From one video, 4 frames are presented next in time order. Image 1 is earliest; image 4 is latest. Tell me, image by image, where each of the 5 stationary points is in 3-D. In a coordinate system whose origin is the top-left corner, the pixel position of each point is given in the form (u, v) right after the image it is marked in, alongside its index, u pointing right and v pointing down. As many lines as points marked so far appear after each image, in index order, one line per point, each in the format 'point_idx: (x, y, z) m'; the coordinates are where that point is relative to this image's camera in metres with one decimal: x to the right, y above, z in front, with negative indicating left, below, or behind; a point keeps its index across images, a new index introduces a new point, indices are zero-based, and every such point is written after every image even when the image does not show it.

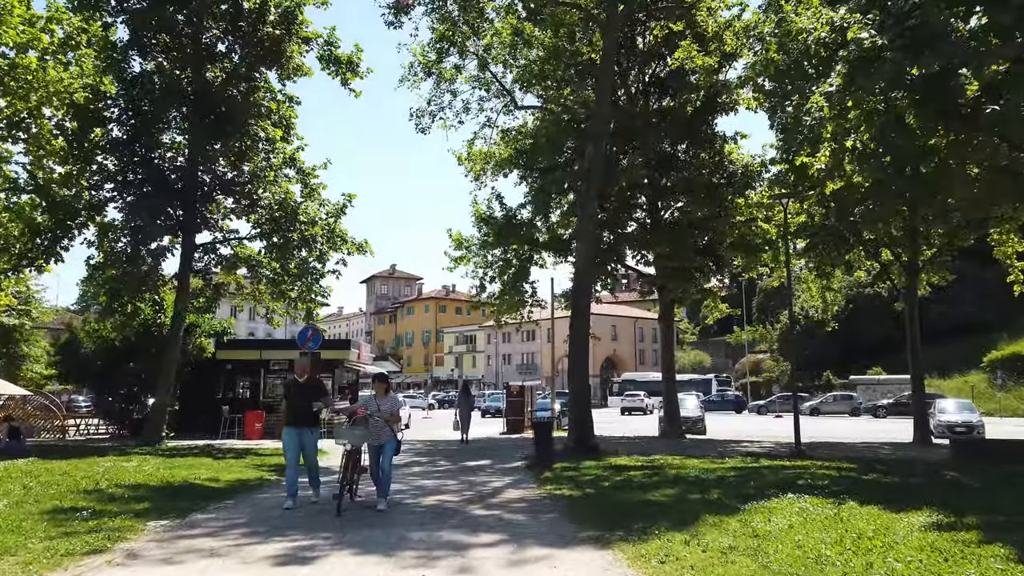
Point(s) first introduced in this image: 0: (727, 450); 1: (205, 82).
0: (+4.9, -3.7, +17.2) m
1: (-7.5, +5.1, +18.7) m
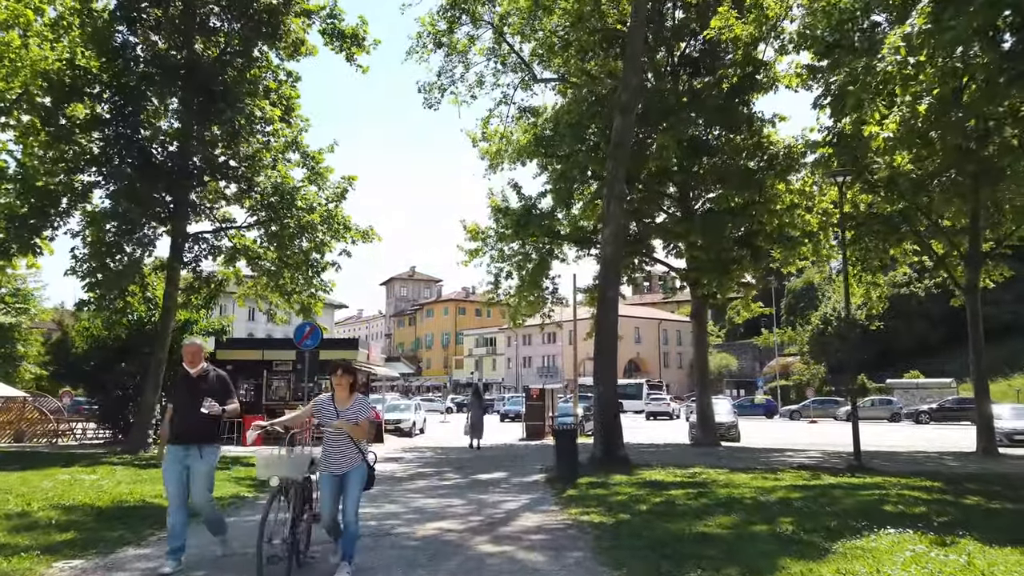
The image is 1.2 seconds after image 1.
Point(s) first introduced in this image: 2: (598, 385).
0: (+5.2, -3.5, +15.3) m
1: (-7.1, +5.2, +17.1) m
2: (+1.6, -1.8, +14.2) m
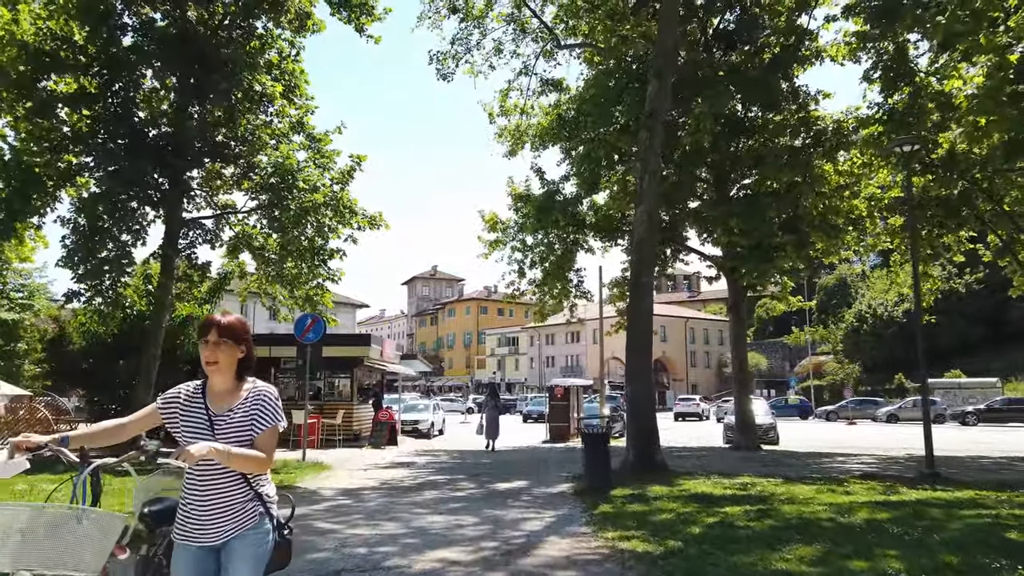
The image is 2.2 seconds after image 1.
0: (+5.6, -3.2, +13.6) m
1: (-6.7, +5.5, +15.8) m
2: (+2.0, -1.6, +12.6) m
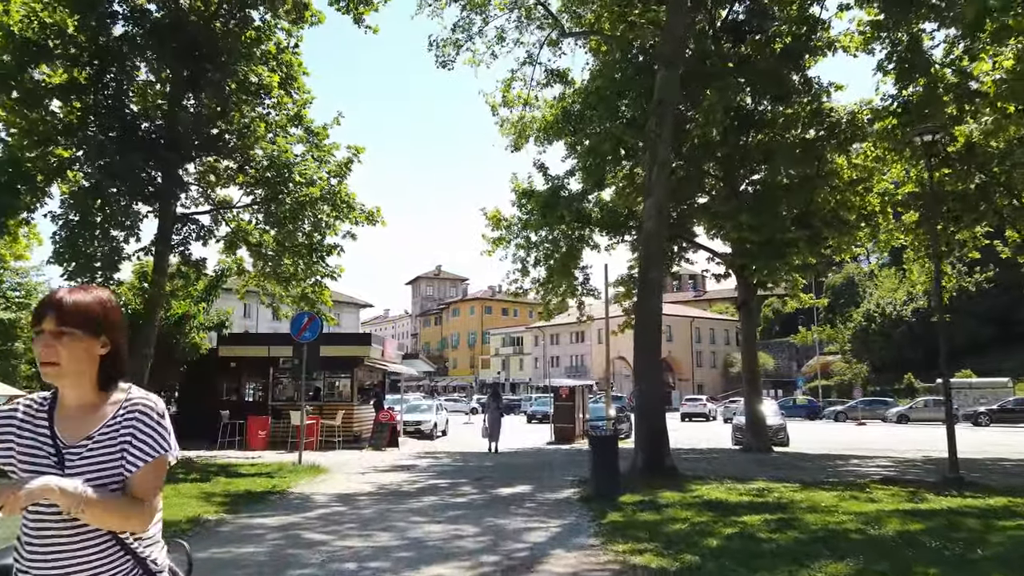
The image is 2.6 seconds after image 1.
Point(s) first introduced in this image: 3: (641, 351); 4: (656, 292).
0: (+5.7, -3.2, +13.0) m
1: (-6.6, +5.5, +15.3) m
2: (+2.0, -1.5, +12.1) m
3: (+2.1, -1.0, +12.2) m
4: (+2.3, -0.1, +12.4) m
